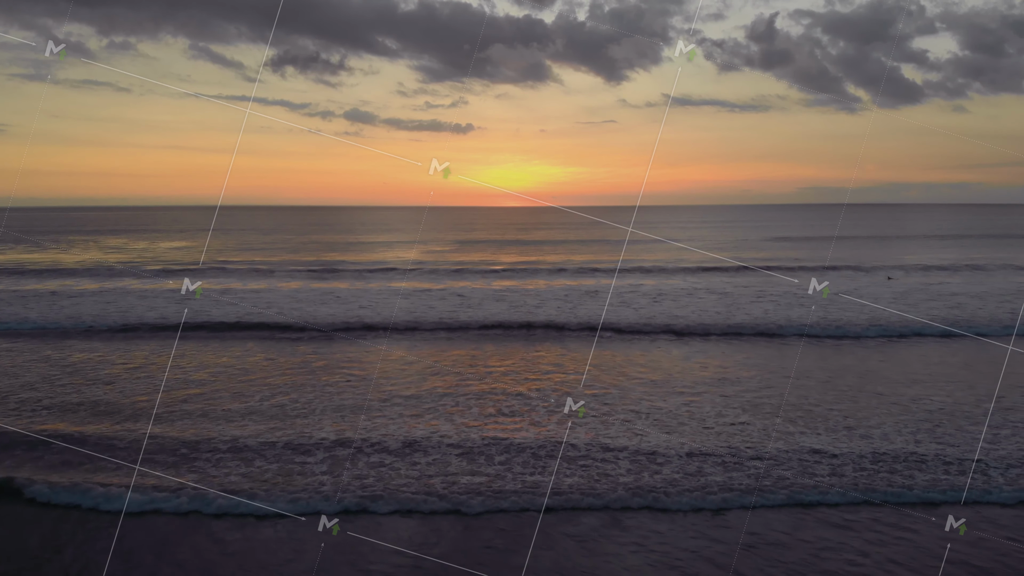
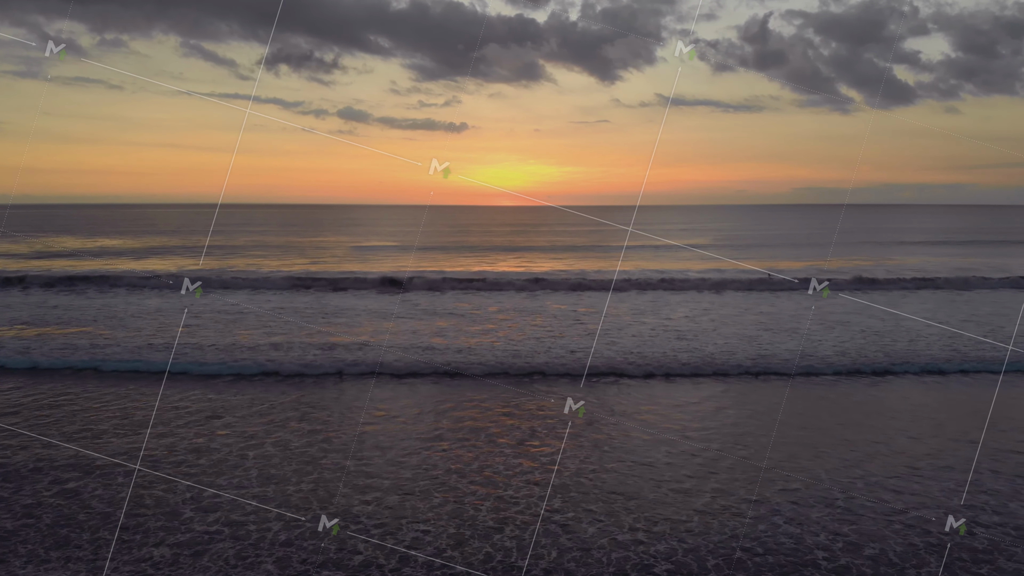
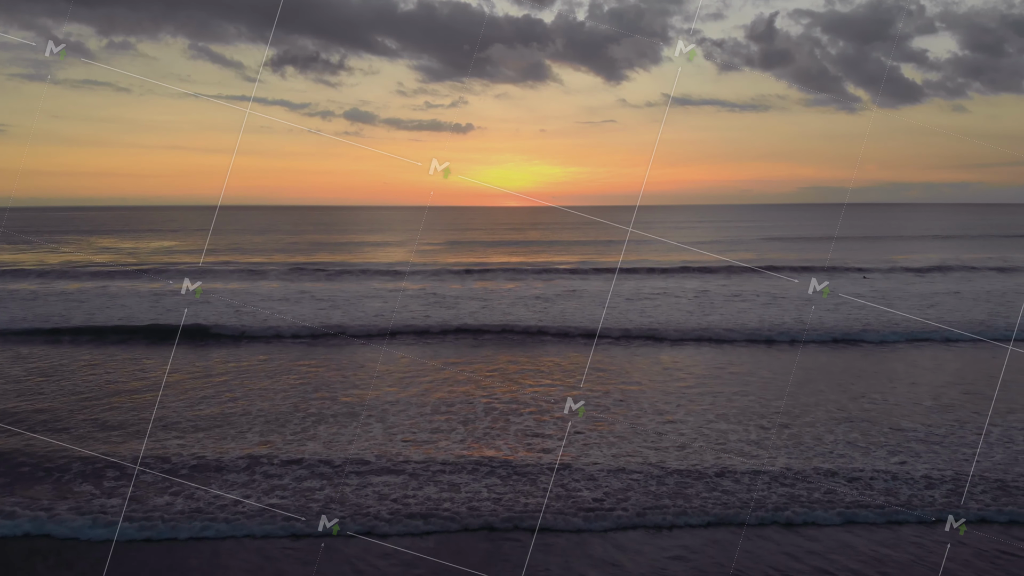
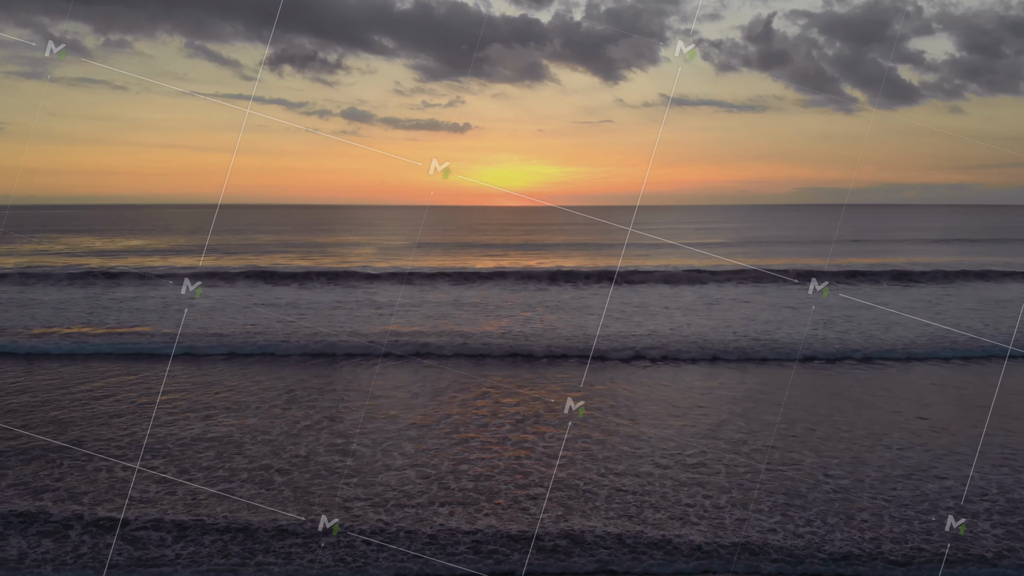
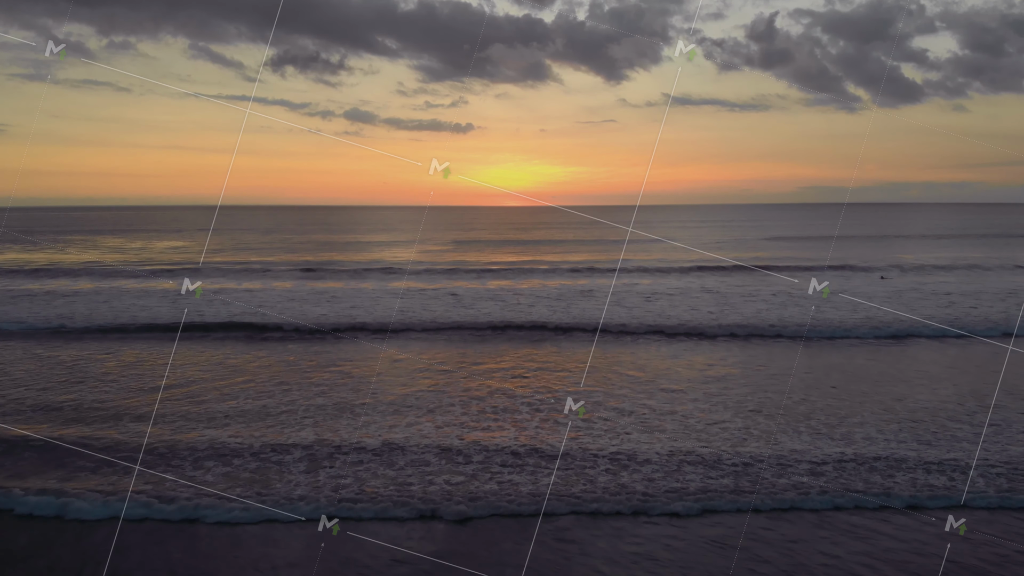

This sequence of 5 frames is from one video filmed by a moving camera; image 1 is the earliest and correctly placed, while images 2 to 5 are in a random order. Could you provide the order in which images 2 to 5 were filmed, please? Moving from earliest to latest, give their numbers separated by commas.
5, 3, 4, 2
